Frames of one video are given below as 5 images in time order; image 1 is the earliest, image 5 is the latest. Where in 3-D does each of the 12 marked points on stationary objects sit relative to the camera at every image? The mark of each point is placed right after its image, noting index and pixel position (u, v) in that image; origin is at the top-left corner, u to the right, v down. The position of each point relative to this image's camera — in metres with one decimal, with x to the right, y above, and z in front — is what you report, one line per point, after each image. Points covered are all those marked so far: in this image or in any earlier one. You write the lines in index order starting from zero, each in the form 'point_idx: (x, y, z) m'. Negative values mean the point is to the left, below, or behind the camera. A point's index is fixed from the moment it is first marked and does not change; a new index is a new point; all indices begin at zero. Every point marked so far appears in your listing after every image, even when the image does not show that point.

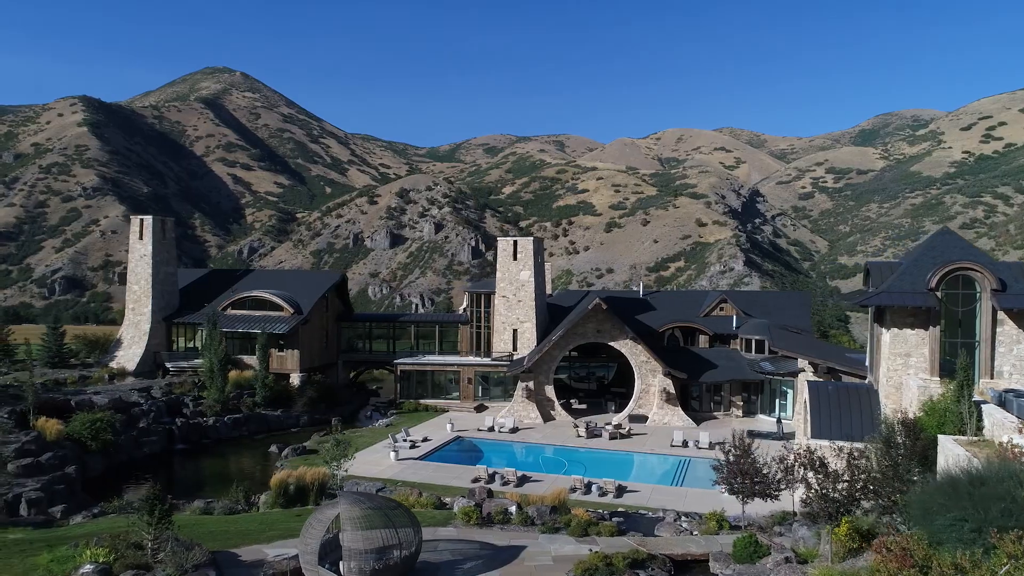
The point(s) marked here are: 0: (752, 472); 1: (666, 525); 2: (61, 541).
0: (+6.1, -4.6, +17.1) m
1: (+3.7, -5.7, +16.7) m
2: (-9.5, -5.4, +14.7) m
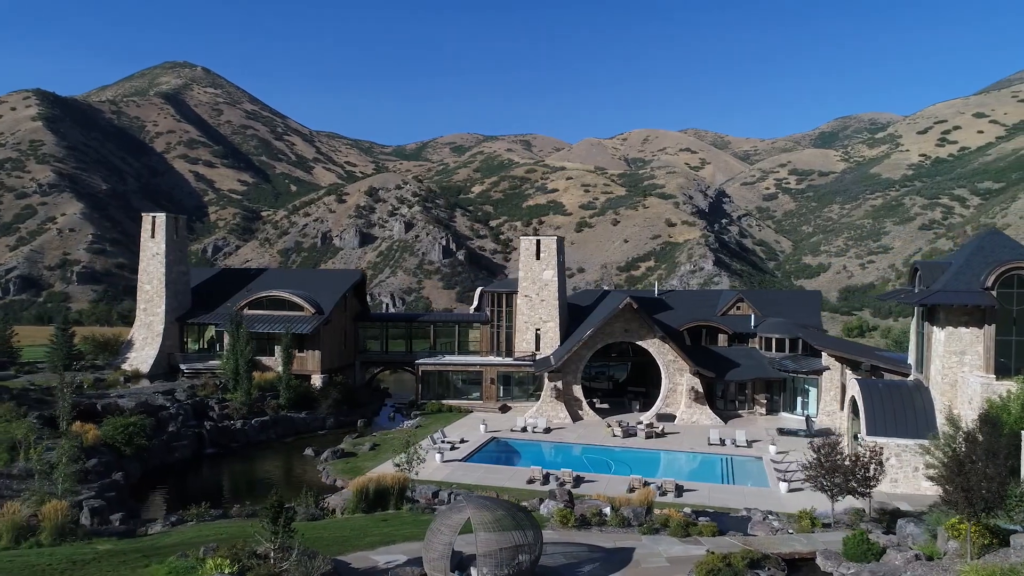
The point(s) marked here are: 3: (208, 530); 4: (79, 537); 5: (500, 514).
0: (+8.4, -4.6, +17.3) m
1: (+6.0, -5.7, +16.7) m
2: (-7.1, -5.4, +14.1) m
3: (-6.9, -5.6, +15.9) m
4: (-9.4, -5.5, +15.1) m
5: (-0.2, -4.2, +13.0) m
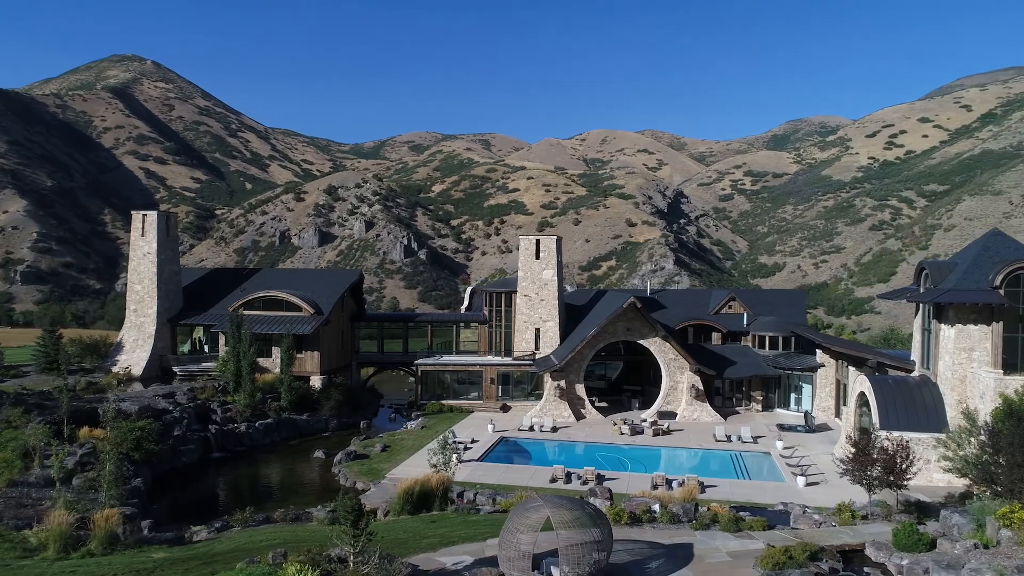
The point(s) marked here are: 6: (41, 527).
0: (+9.5, -4.5, +17.8) m
1: (+7.2, -5.7, +17.2) m
2: (-5.7, -5.4, +13.8) m
3: (-5.6, -5.6, +15.6) m
4: (-8.1, -5.5, +14.7) m
5: (+1.2, -4.2, +13.1) m
6: (-10.6, -5.4, +15.6) m
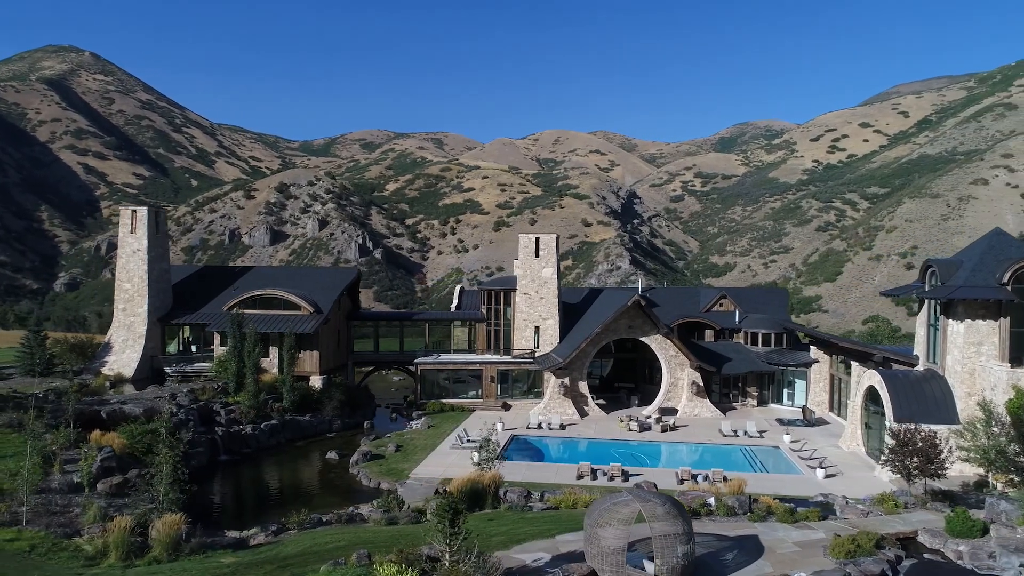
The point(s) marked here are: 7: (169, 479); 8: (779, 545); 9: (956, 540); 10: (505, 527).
0: (+10.9, -4.4, +18.5) m
1: (+8.6, -5.6, +17.6) m
2: (-4.1, -5.3, +13.4) m
3: (-4.1, -5.5, +15.2) m
4: (-6.5, -5.4, +14.2) m
5: (+2.9, -4.1, +13.2) m
6: (-9.1, -5.3, +15.0) m
7: (-7.8, -4.3, +15.7) m
8: (+5.7, -5.6, +15.0) m
9: (+9.8, -5.6, +15.2) m
10: (-0.2, -5.6, +16.1) m
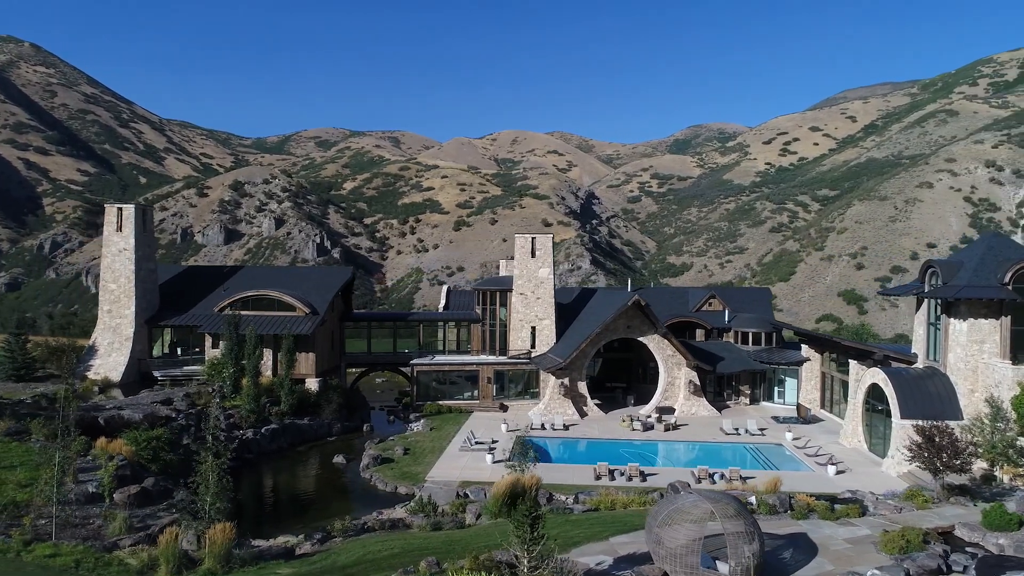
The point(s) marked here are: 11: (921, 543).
0: (+11.9, -4.4, +19.0) m
1: (+9.6, -5.6, +18.0) m
2: (-2.8, -5.3, +13.1) m
3: (-2.9, -5.5, +14.9) m
4: (-5.3, -5.4, +13.7) m
5: (+4.2, -4.2, +13.2) m
6: (-7.9, -5.3, +14.3) m
7: (-6.6, -4.4, +15.1) m
8: (+6.9, -5.6, +15.2) m
9: (+11.0, -5.6, +15.6) m
10: (+1.0, -5.6, +15.9) m
11: (+8.7, -5.5, +14.8) m
